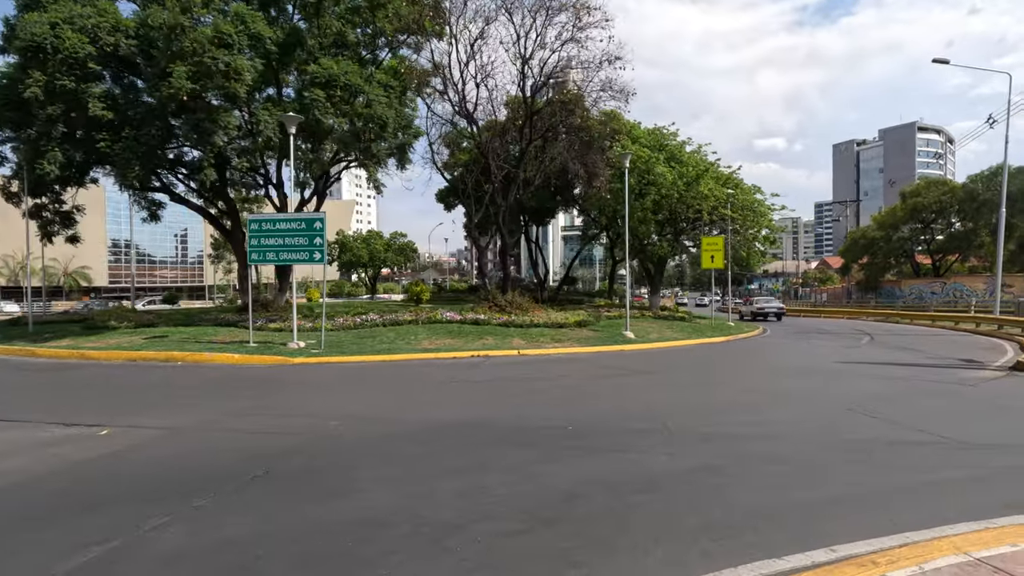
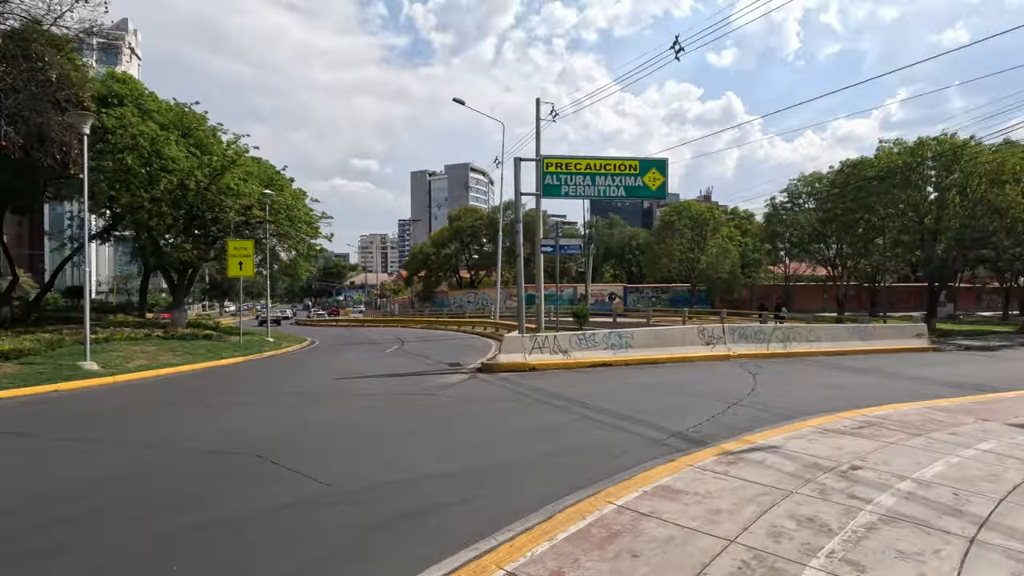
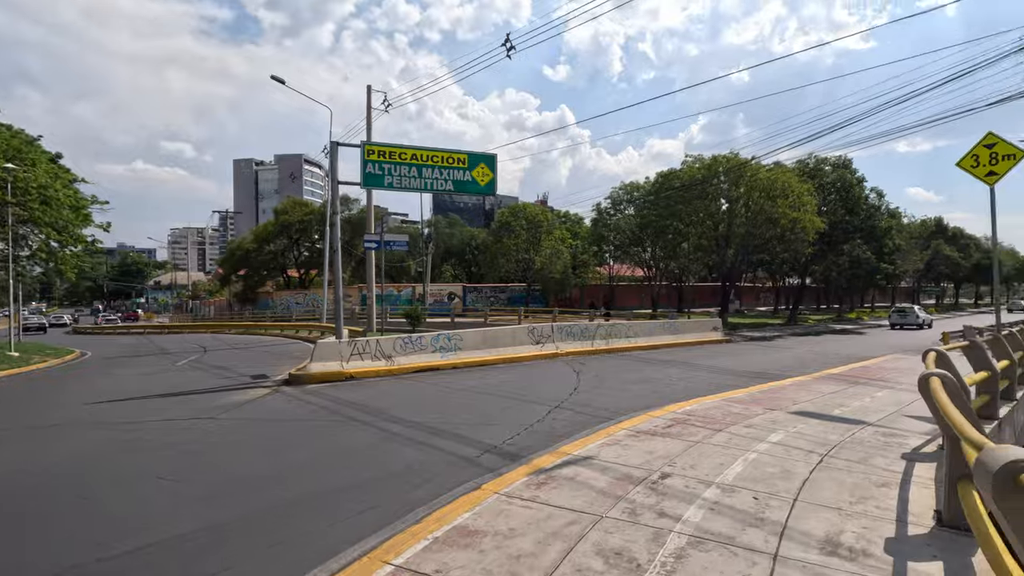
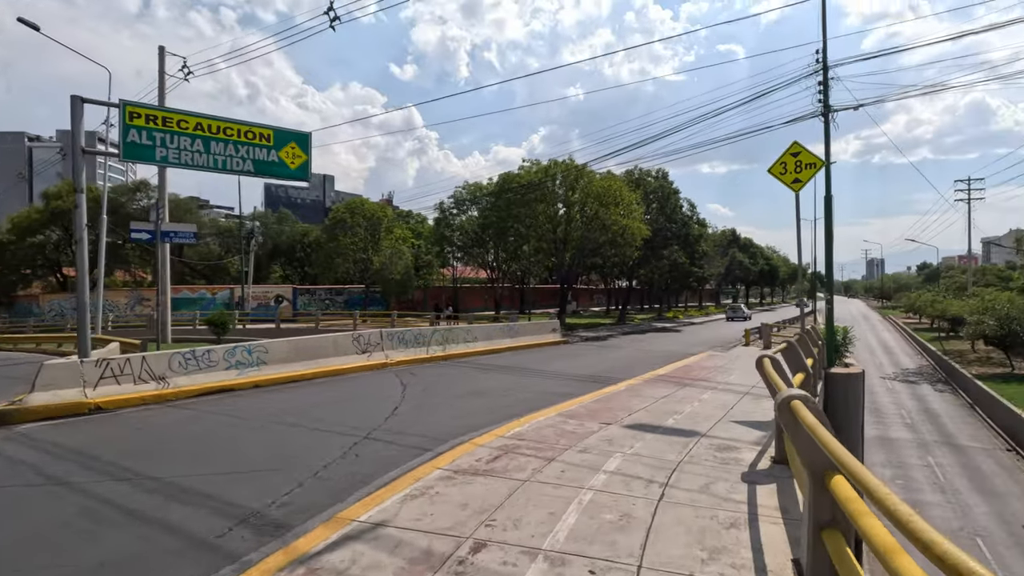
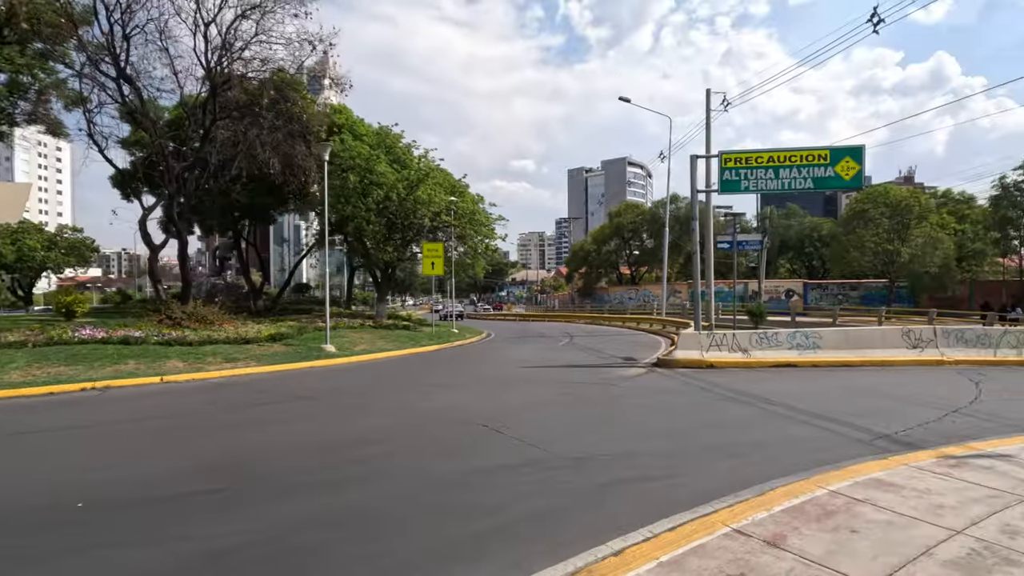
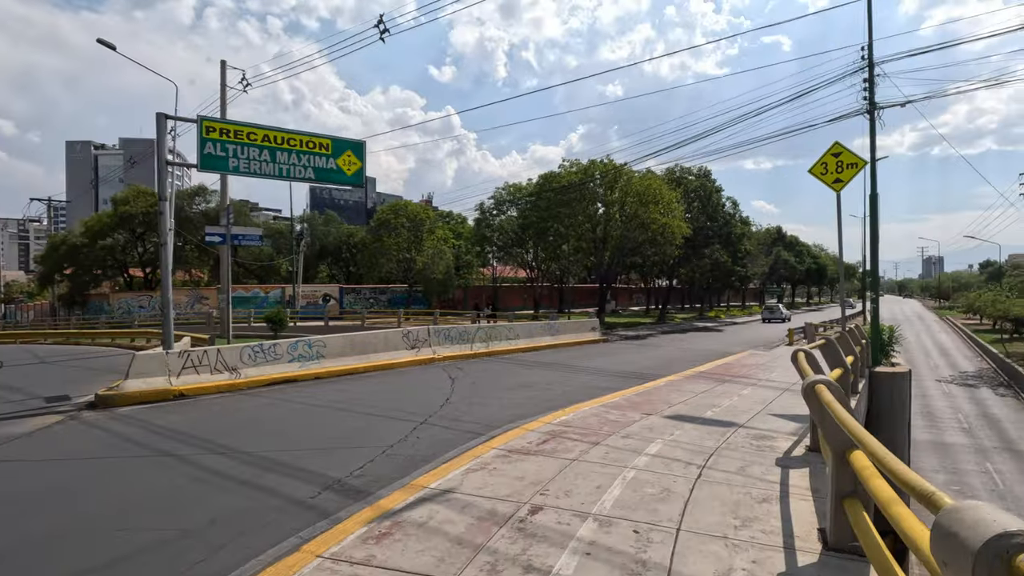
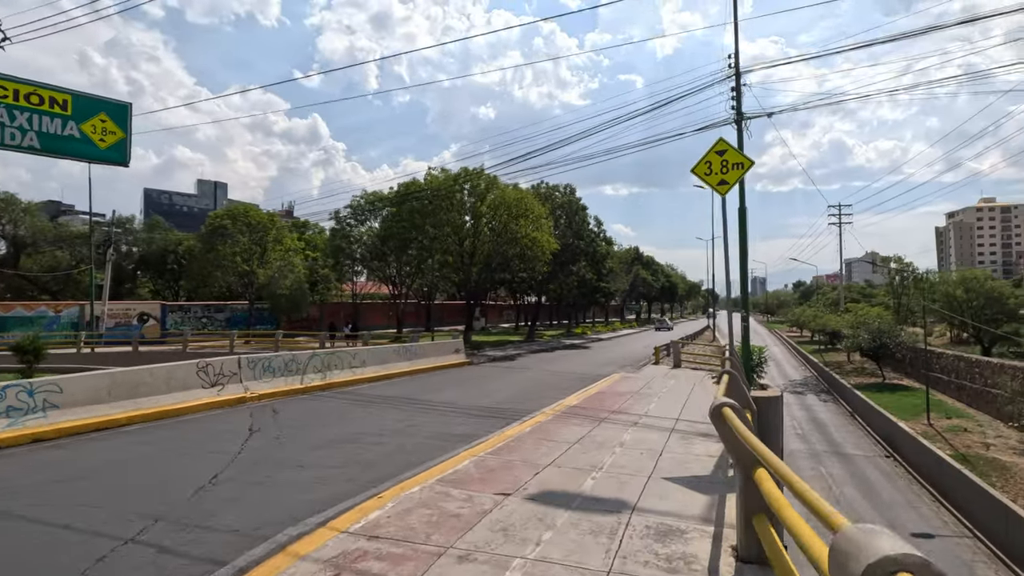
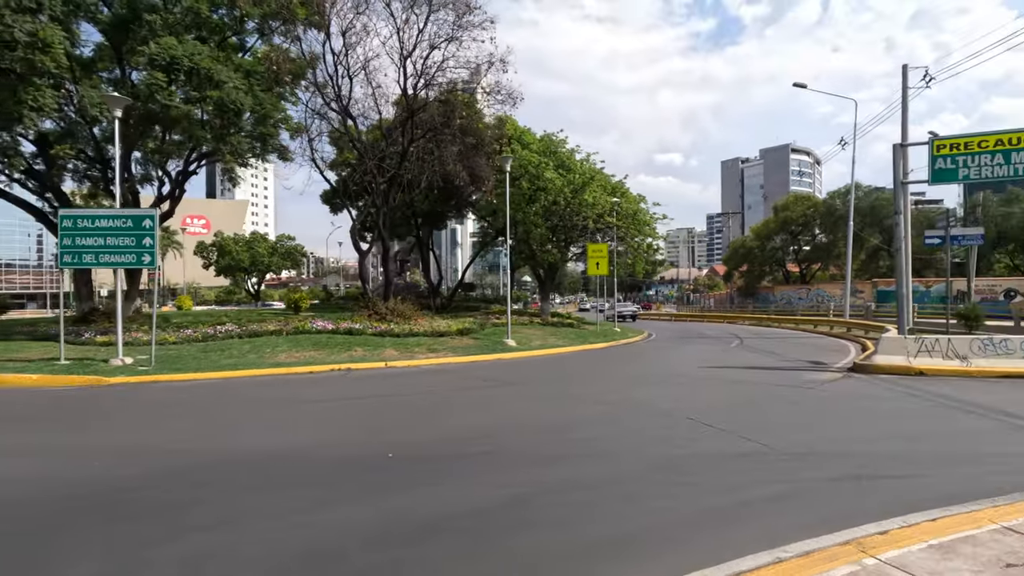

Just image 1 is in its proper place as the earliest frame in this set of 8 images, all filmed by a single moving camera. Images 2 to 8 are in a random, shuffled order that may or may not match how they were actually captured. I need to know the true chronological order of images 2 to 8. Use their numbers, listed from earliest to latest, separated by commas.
8, 5, 2, 3, 6, 4, 7
